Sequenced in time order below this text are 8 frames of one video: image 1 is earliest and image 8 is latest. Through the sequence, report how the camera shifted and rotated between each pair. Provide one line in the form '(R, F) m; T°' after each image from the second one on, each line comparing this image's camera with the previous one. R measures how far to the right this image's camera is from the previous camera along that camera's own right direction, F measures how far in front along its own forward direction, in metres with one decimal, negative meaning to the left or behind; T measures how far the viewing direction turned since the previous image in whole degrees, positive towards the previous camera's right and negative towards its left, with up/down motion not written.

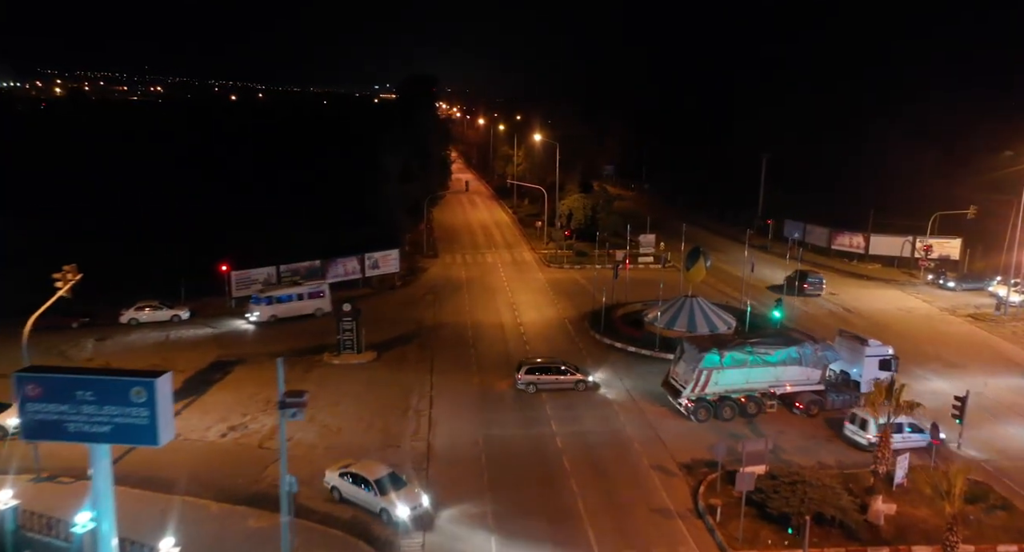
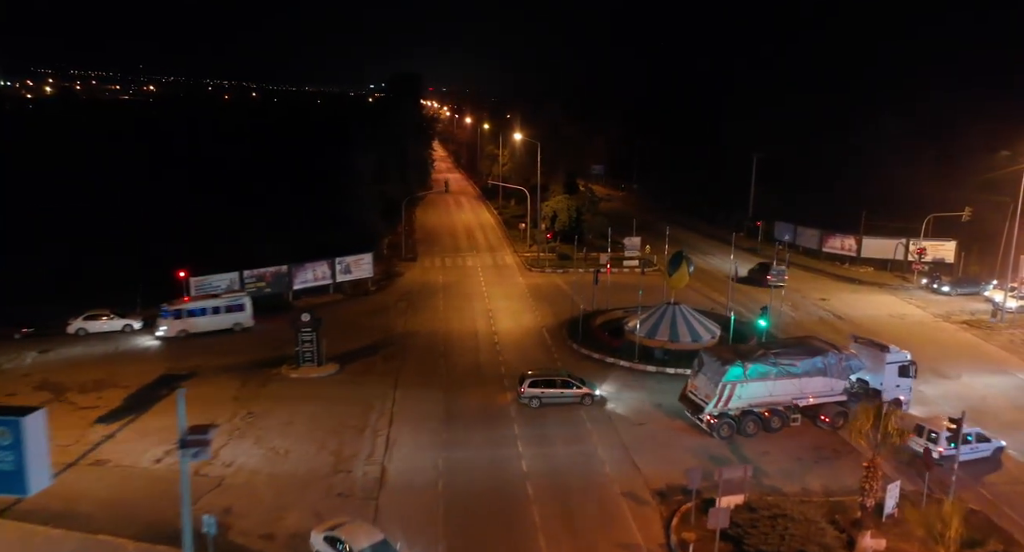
(+1.0, +1.6) m; 0°
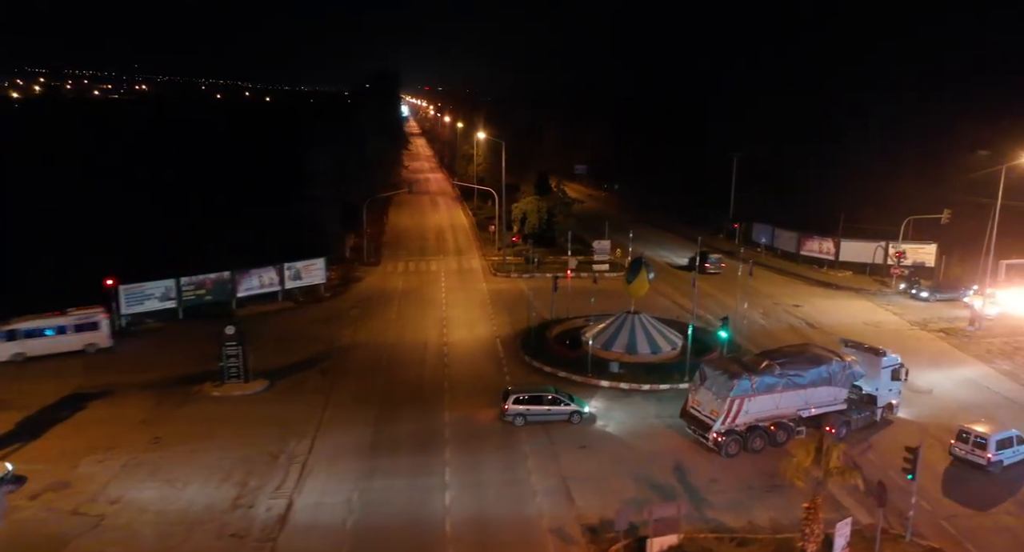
(+1.9, +1.7) m; +1°
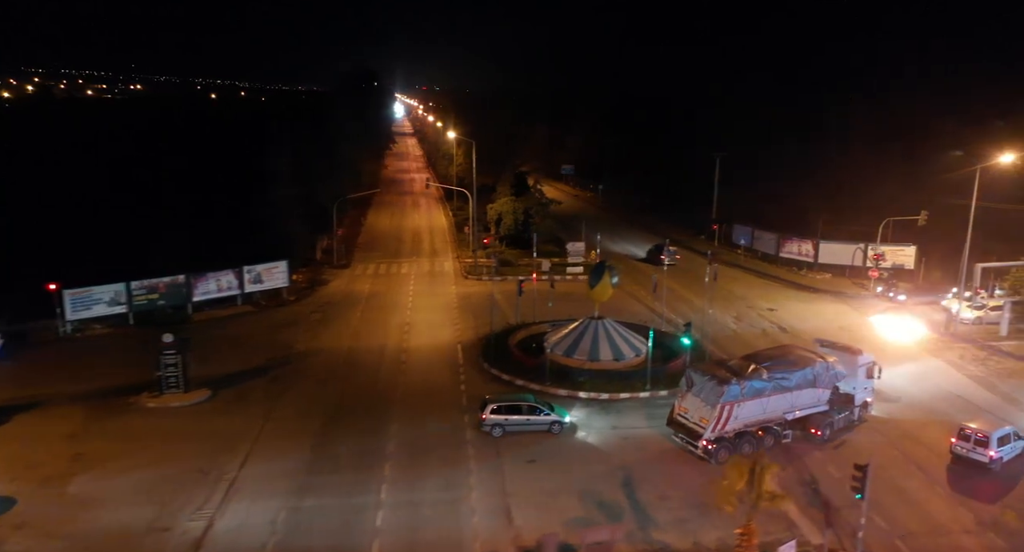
(+1.5, +0.9) m; 0°
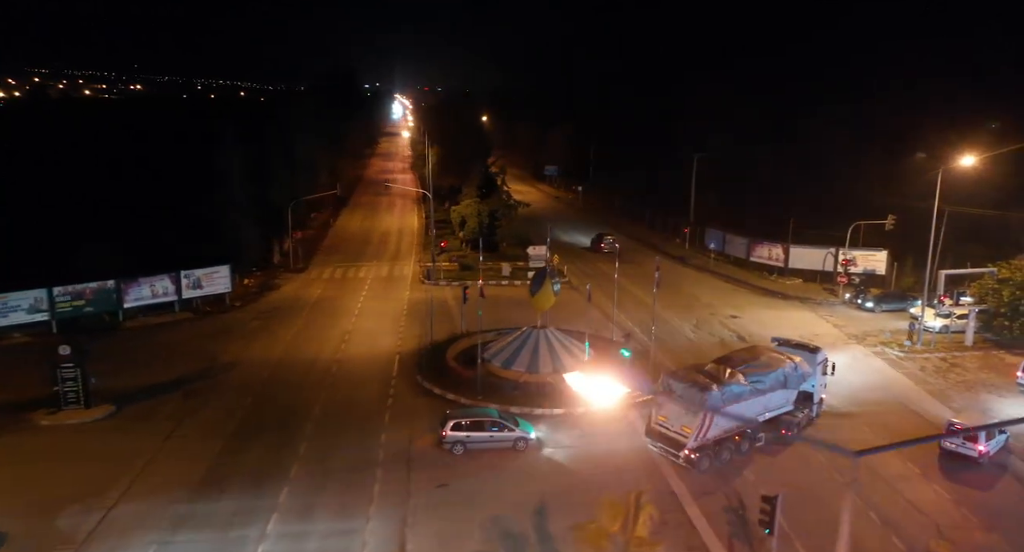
(+2.5, +1.3) m; 0°
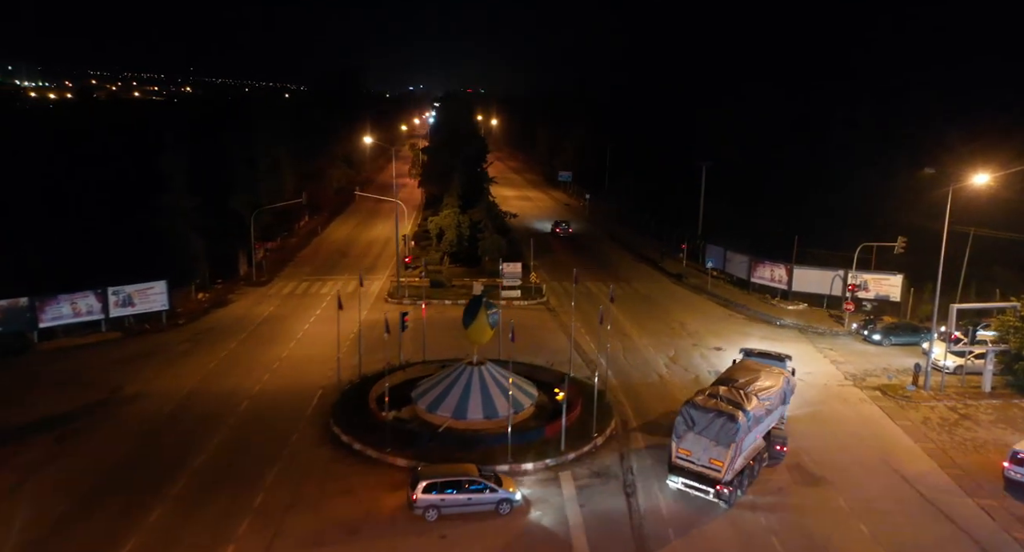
(+3.6, +3.4) m; -3°
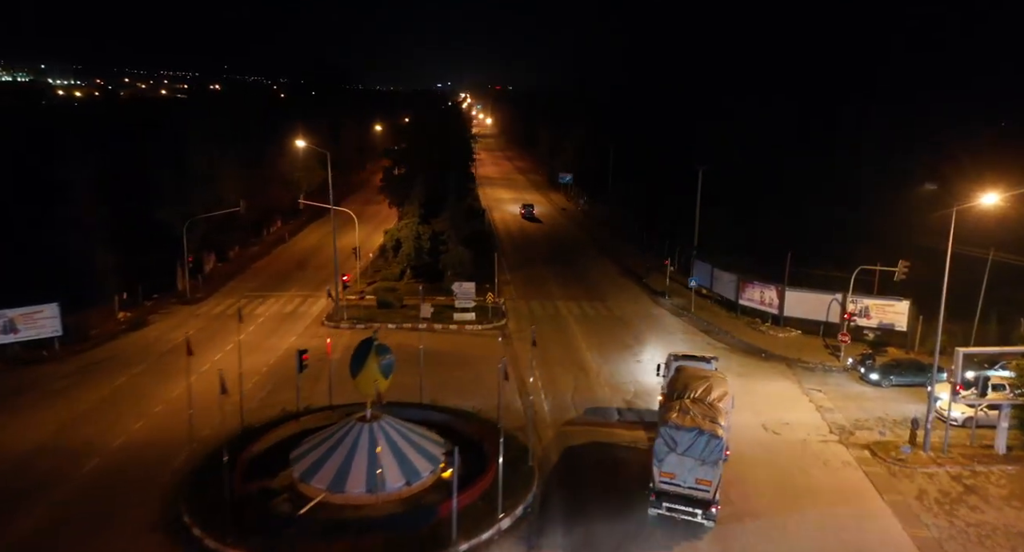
(+3.6, +4.3) m; -2°
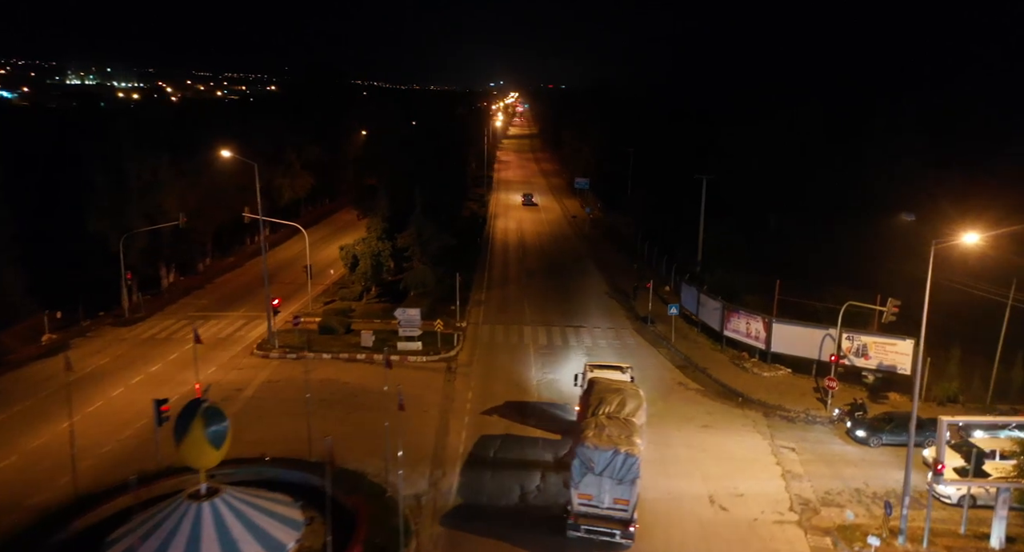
(+4.5, +3.7) m; -4°
